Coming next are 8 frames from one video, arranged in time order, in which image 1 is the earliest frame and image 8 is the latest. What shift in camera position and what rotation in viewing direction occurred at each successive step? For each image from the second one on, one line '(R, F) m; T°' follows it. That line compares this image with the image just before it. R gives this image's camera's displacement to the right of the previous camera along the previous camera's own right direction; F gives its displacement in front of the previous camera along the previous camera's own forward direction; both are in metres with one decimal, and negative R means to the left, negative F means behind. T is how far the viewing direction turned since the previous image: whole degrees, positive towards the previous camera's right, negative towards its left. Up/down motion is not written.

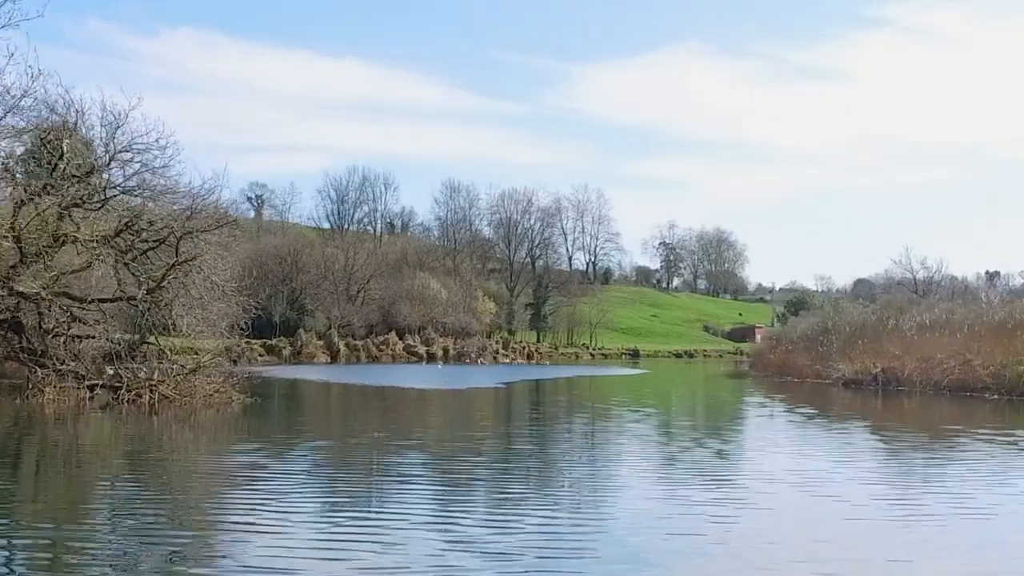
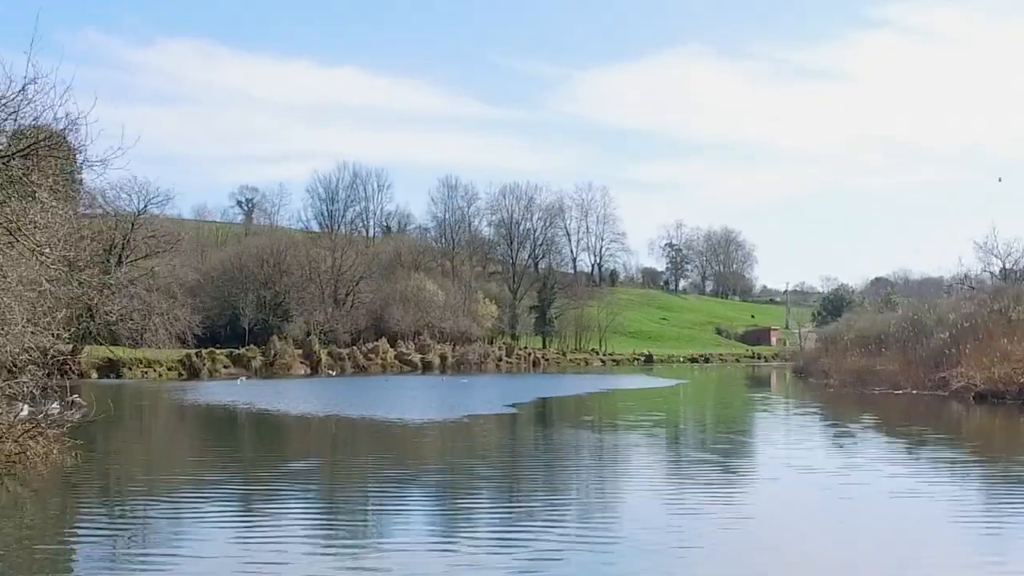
(-0.3, +6.3) m; 0°
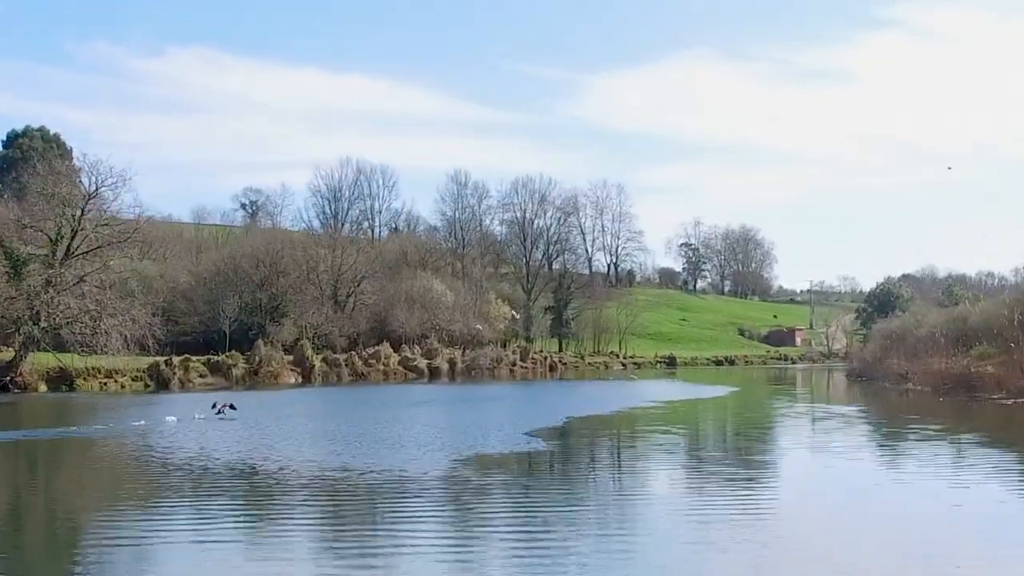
(-0.2, +4.8) m; -1°
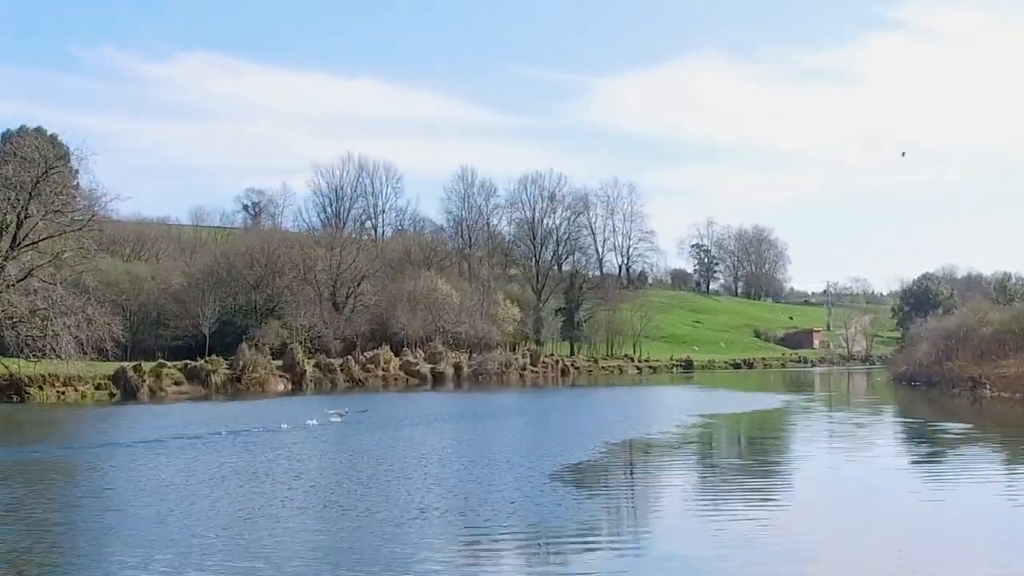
(-0.1, +3.5) m; 0°
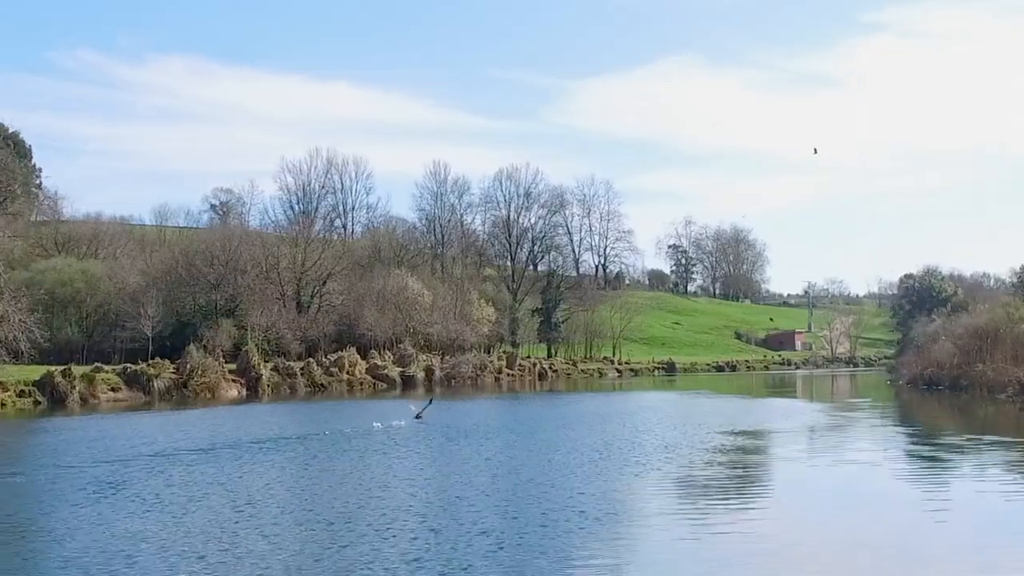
(-0.1, +2.9) m; +2°
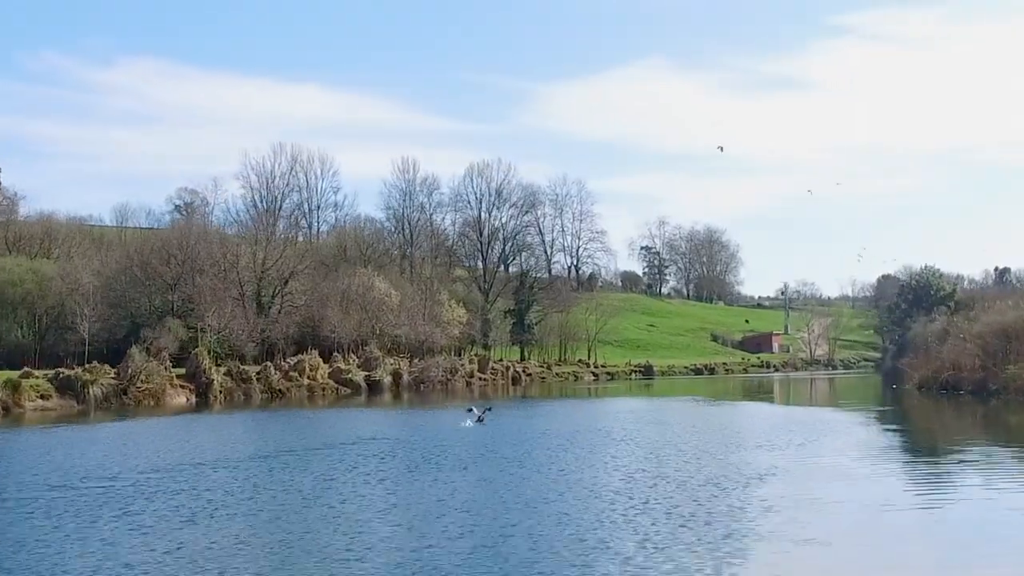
(-0.1, +2.4) m; +2°
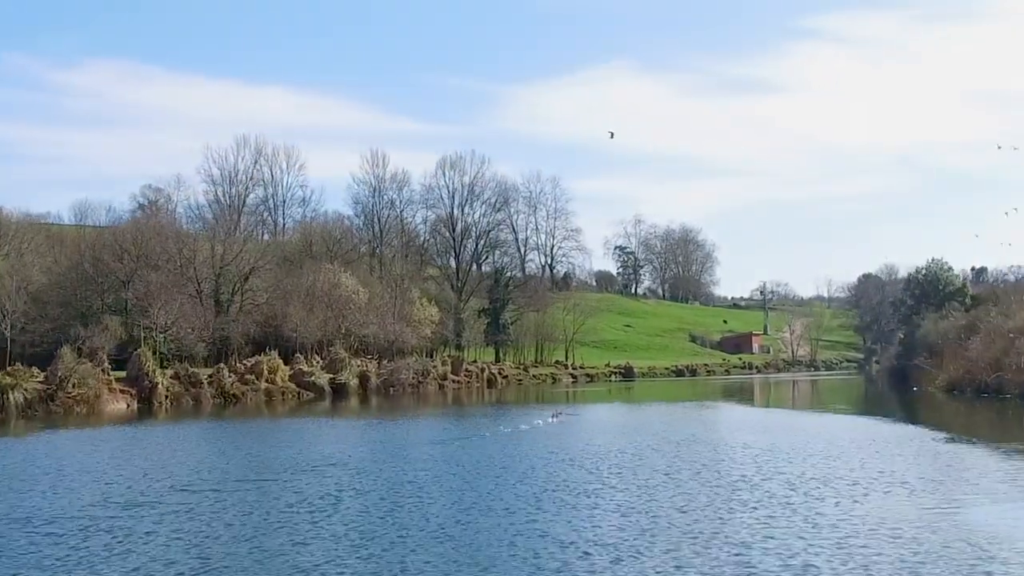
(-0.2, +2.8) m; +2°
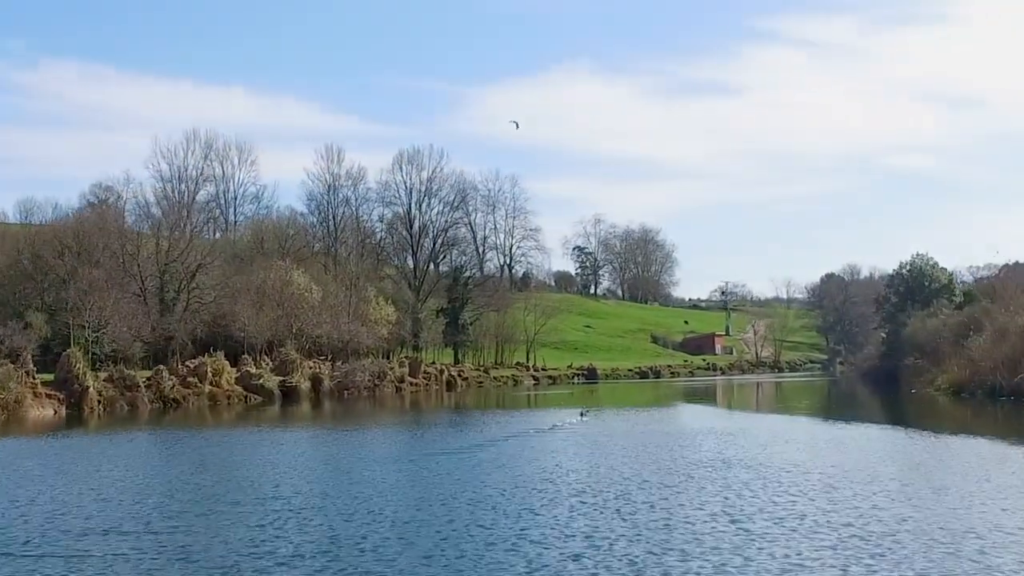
(-0.2, +1.8) m; +3°
